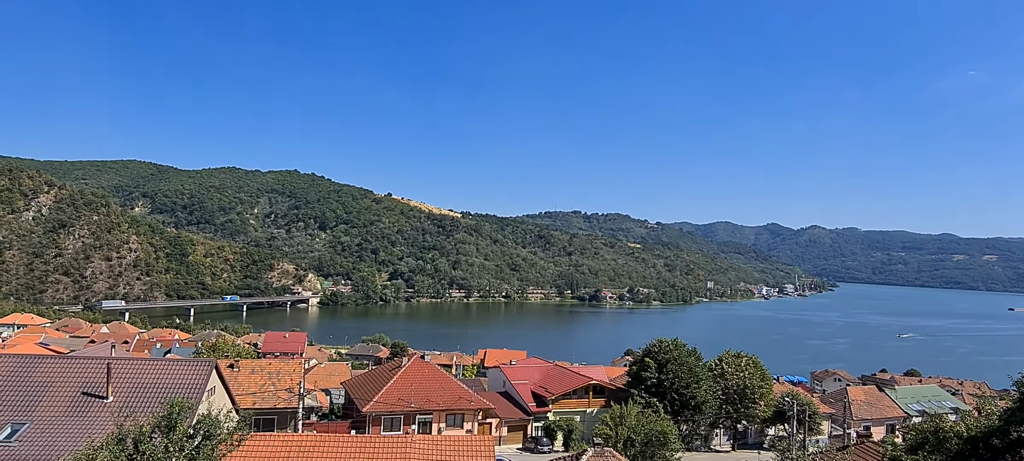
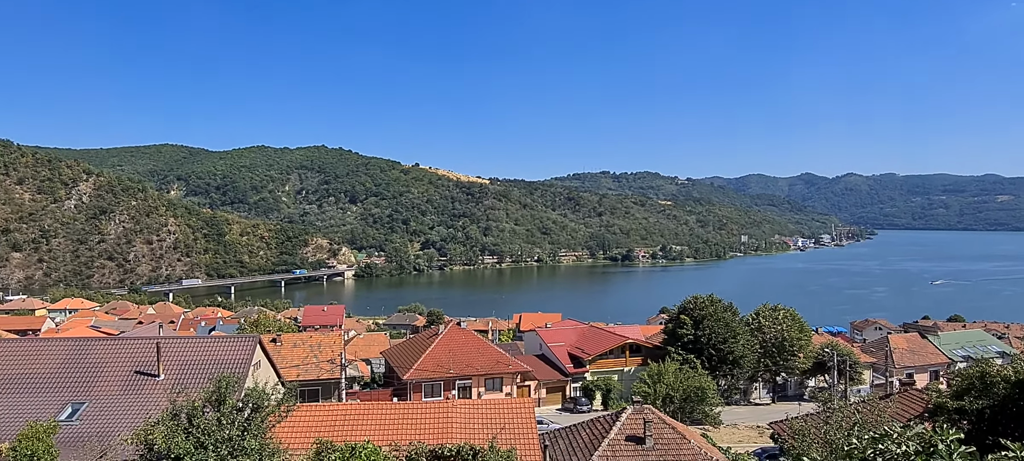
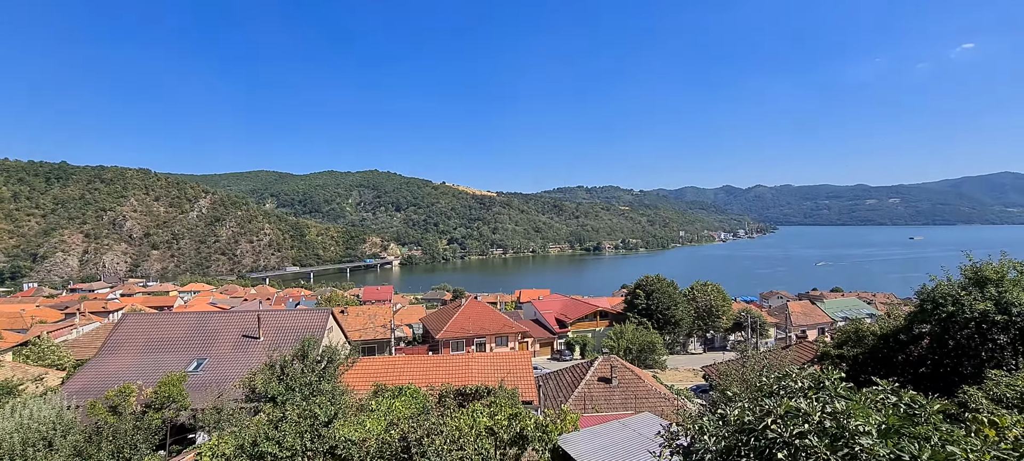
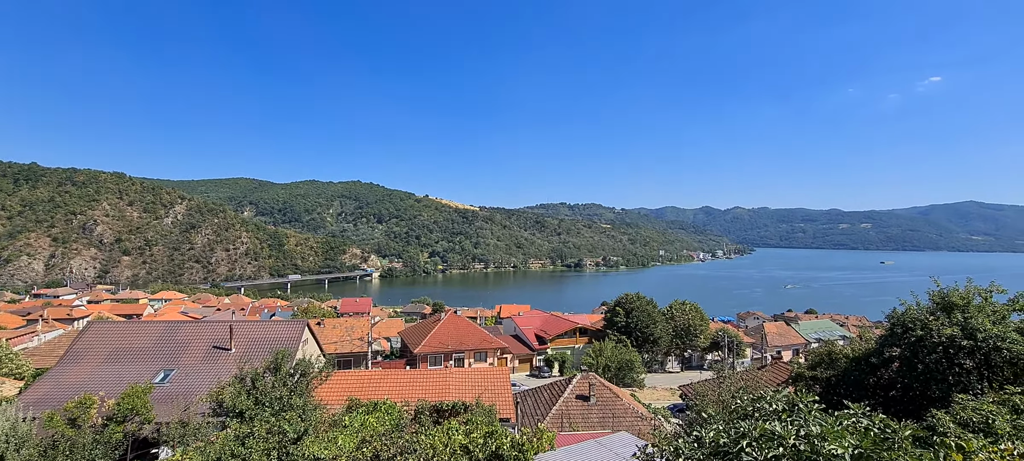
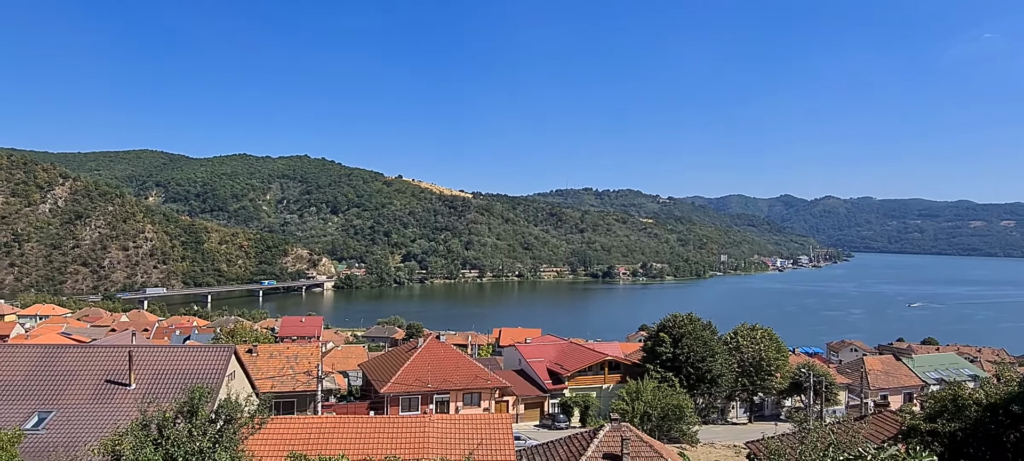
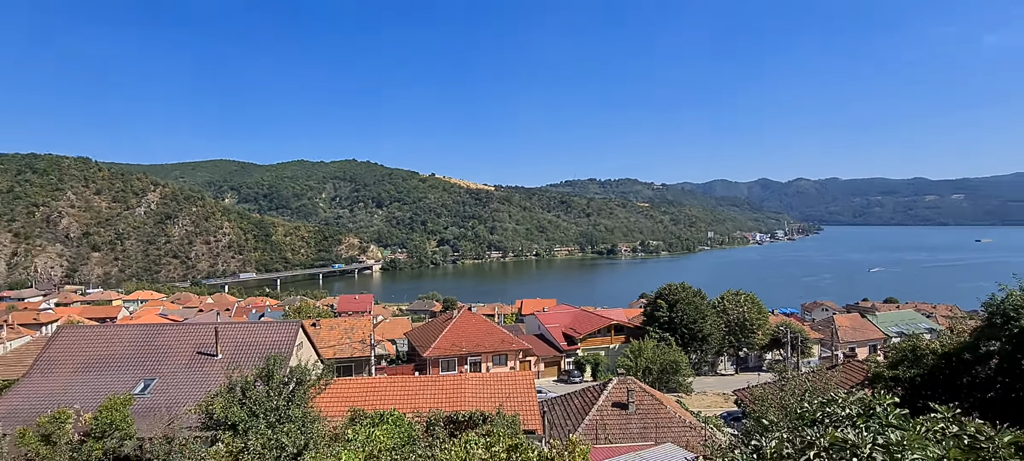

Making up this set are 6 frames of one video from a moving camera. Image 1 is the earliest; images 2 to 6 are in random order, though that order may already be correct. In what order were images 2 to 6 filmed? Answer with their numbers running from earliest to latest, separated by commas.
5, 2, 6, 3, 4
